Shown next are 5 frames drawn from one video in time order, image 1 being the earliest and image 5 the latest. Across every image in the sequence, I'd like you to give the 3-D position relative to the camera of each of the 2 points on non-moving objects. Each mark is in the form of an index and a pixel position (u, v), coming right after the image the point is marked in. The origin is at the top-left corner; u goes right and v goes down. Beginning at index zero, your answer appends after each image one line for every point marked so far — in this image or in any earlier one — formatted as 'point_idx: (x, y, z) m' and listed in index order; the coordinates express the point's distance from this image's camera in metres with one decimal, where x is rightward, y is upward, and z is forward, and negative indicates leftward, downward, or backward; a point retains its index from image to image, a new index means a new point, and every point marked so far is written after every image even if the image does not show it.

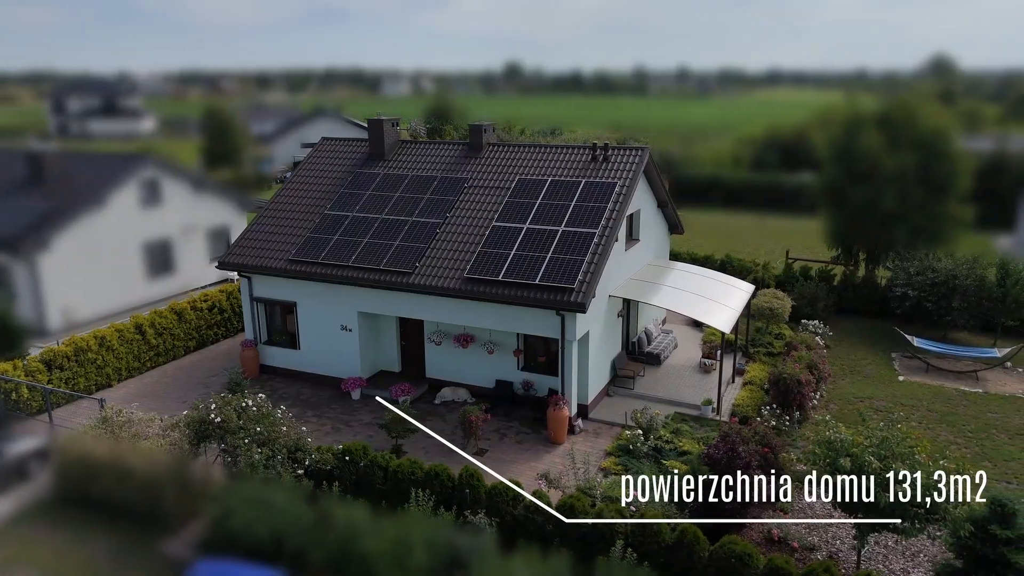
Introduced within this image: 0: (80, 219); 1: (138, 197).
0: (-2.2, +0.3, +3.9) m
1: (-2.1, +0.5, +4.2) m
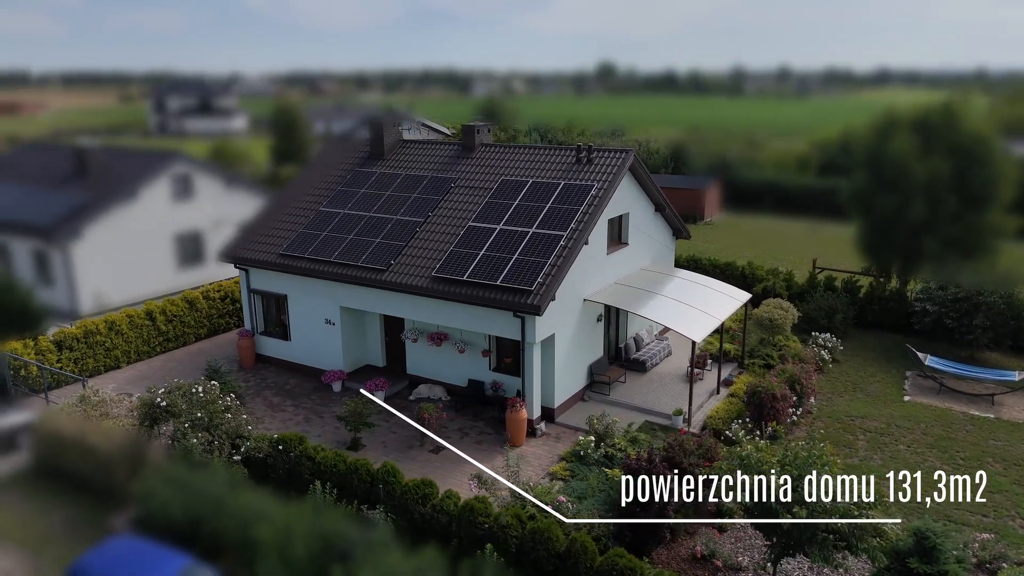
0: (-2.2, +0.4, +4.1) m
1: (-2.0, +0.6, +4.4) m
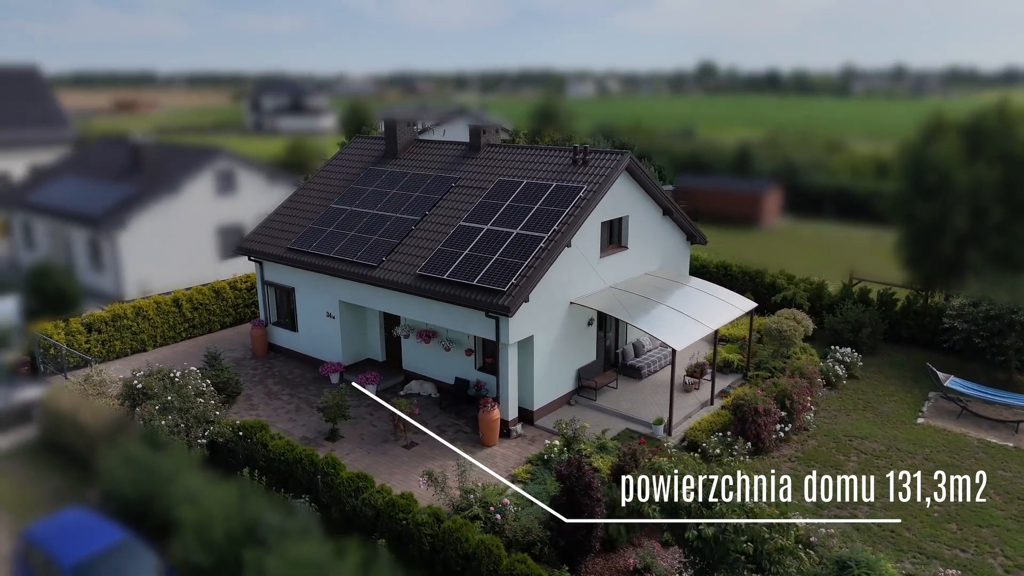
0: (-2.1, +0.5, +4.4) m
1: (-1.9, +0.6, +4.7) m
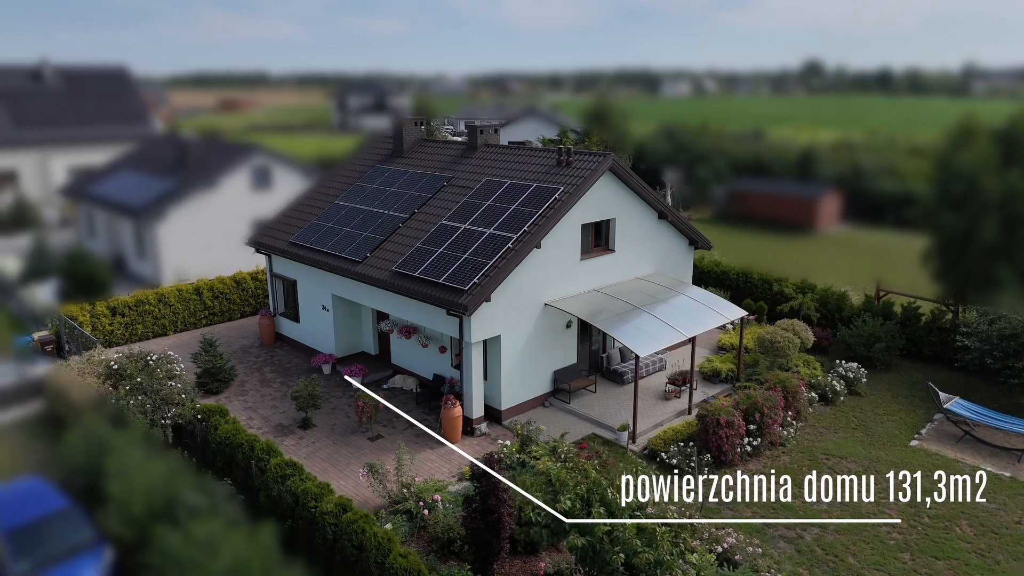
0: (-2.0, +0.6, +4.6) m
1: (-1.7, +0.7, +4.9) m
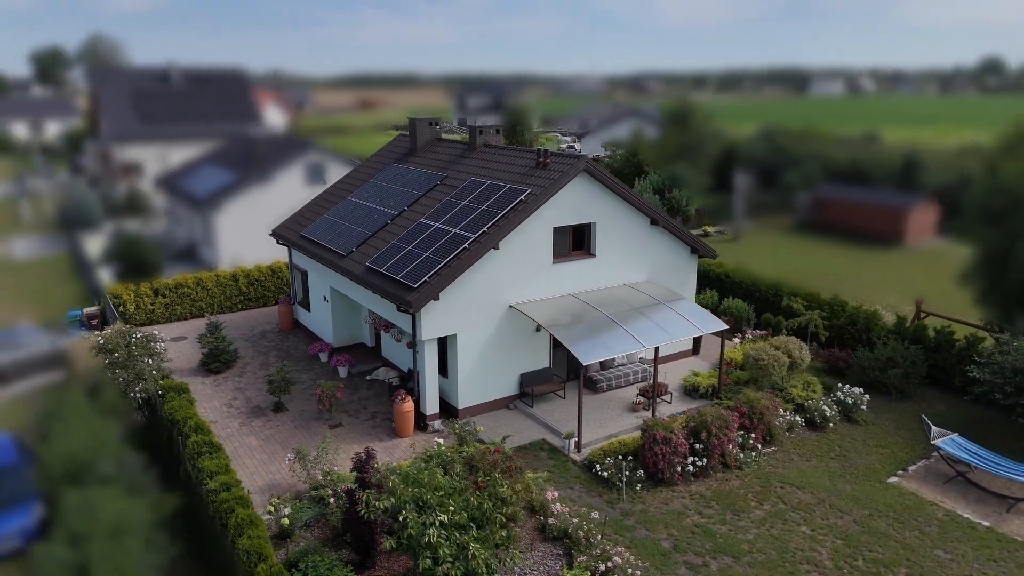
0: (-1.8, +0.6, +5.0) m
1: (-1.4, +0.8, +5.2) m
